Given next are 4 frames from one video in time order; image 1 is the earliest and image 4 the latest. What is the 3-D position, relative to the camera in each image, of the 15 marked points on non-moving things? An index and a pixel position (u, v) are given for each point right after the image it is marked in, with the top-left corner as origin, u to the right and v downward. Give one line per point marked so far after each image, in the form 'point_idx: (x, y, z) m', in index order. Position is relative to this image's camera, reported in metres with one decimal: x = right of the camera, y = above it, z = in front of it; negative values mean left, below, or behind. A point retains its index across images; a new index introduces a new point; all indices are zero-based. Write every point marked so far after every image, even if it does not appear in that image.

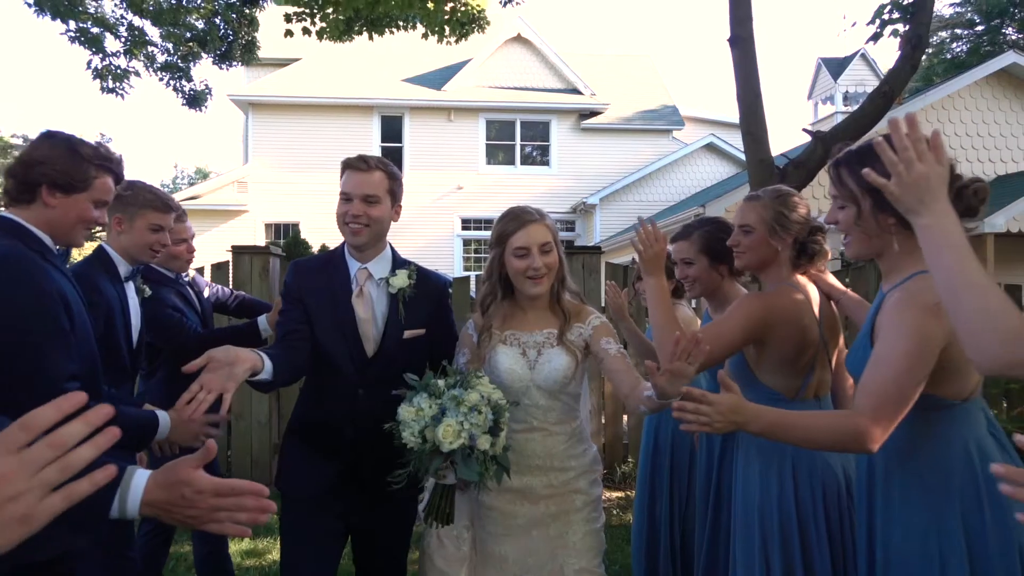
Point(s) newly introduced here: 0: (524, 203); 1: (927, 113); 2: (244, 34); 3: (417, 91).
0: (+0.3, +2.2, +18.5) m
1: (+6.8, +2.8, +12.1) m
2: (-4.0, +3.8, +11.1) m
3: (-2.3, +4.9, +18.2) m
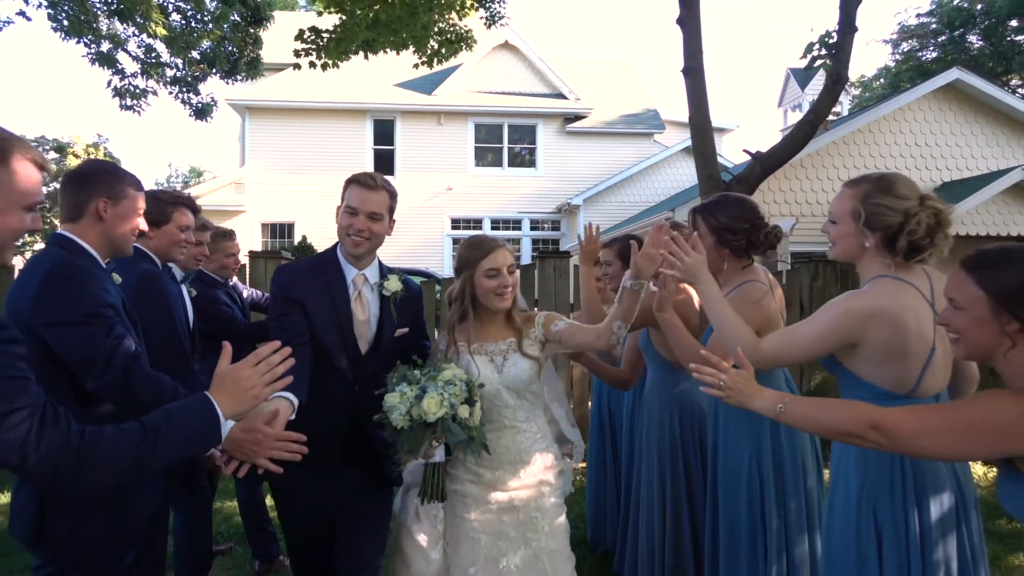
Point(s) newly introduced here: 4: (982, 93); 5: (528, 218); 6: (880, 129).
0: (-0.1, +2.2, +19.5) m
1: (+6.5, +2.9, +13.1) m
2: (-4.3, +3.8, +12.1) m
3: (-2.6, +4.9, +19.1) m
4: (+8.3, +3.4, +13.2) m
5: (+0.4, +1.9, +19.7) m
6: (+6.5, +2.8, +13.2) m
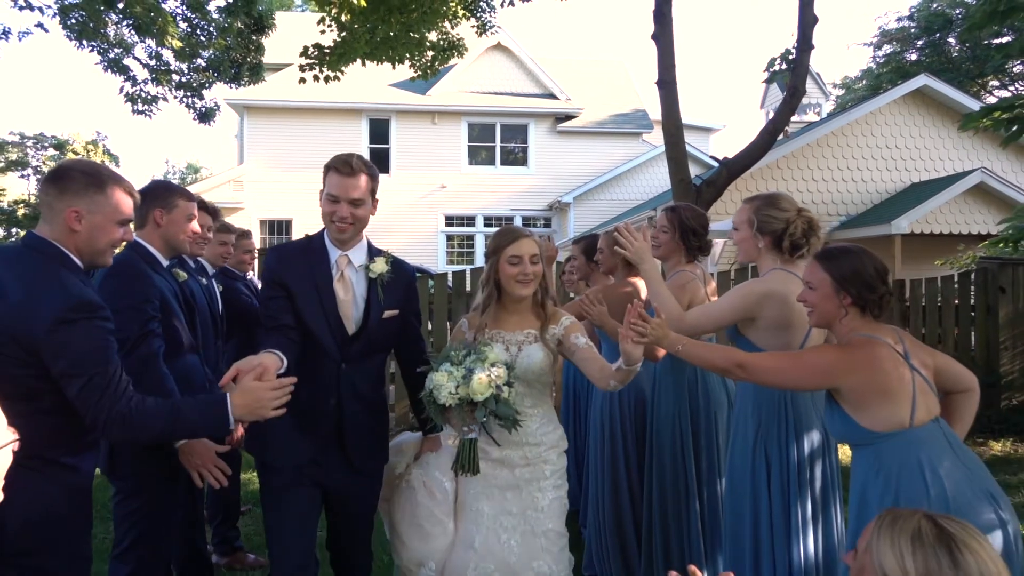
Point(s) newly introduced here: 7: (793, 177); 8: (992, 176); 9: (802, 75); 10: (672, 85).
0: (-0.3, +2.4, +20.2) m
1: (+6.3, +3.0, +13.9) m
2: (-4.4, +3.9, +12.7) m
3: (-2.9, +5.0, +19.8) m
4: (+8.1, +3.5, +13.9) m
5: (+0.2, +2.0, +20.4) m
6: (+6.3, +2.9, +13.9) m
7: (+5.1, +2.0, +13.7) m
8: (+8.0, +1.9, +12.4) m
9: (+3.0, +2.2, +7.8) m
10: (+1.6, +2.1, +7.7) m
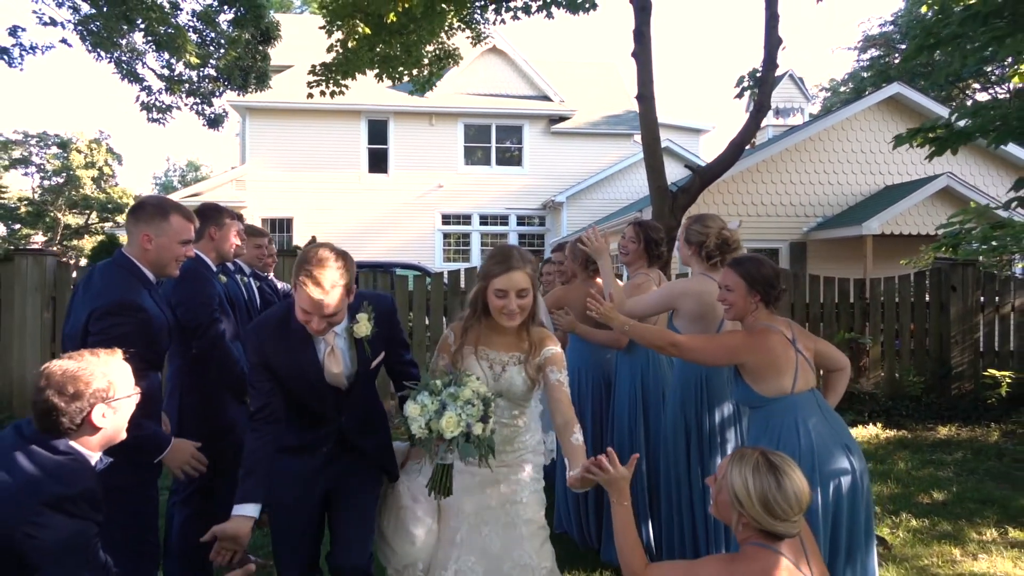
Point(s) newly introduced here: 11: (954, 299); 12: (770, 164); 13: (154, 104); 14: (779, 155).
0: (-0.5, +2.4, +21.0) m
1: (+6.2, +3.0, +14.6) m
2: (-4.6, +4.0, +13.4) m
3: (-3.0, +5.1, +20.5) m
4: (+8.0, +3.6, +14.7) m
5: (0.0, +2.1, +21.1) m
6: (+6.2, +3.0, +14.6) m
7: (+5.0, +2.1, +14.5) m
8: (+7.9, +1.9, +13.2) m
9: (+2.9, +2.2, +8.5) m
10: (+1.5, +2.1, +8.4) m
11: (+5.5, -0.1, +9.2) m
12: (+4.9, +2.4, +14.4) m
13: (-5.8, +3.0, +12.0) m
14: (+5.1, +2.6, +14.4) m
